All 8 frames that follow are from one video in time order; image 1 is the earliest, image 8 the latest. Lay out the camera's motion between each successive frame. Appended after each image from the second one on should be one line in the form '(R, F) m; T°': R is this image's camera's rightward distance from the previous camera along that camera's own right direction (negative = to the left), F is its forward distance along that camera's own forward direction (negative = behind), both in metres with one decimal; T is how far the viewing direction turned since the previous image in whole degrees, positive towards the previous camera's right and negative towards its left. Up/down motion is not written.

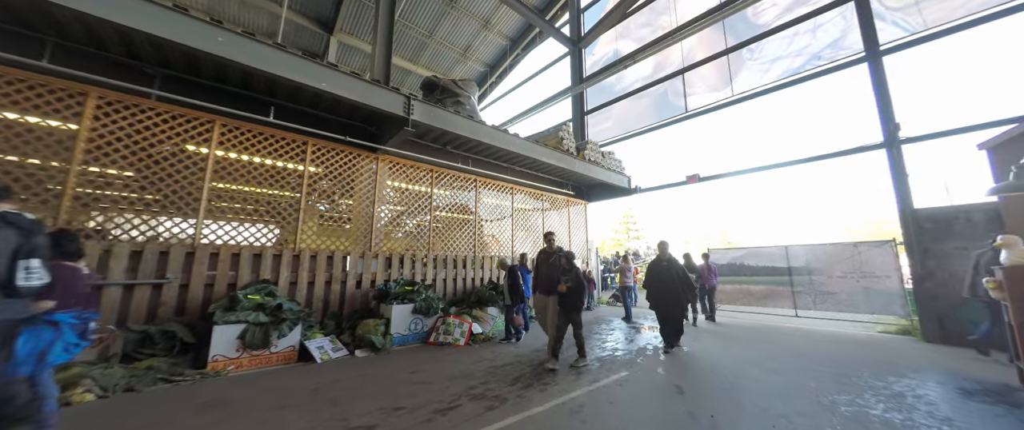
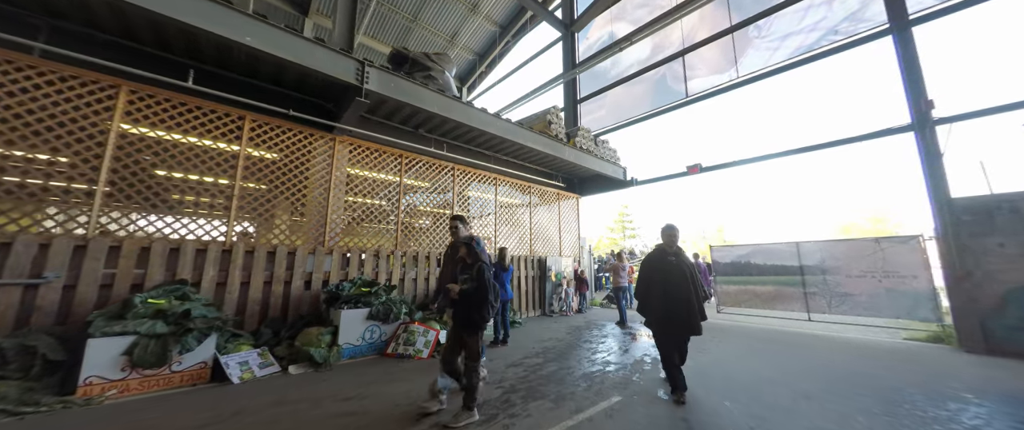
(+0.3, +0.7) m; +1°
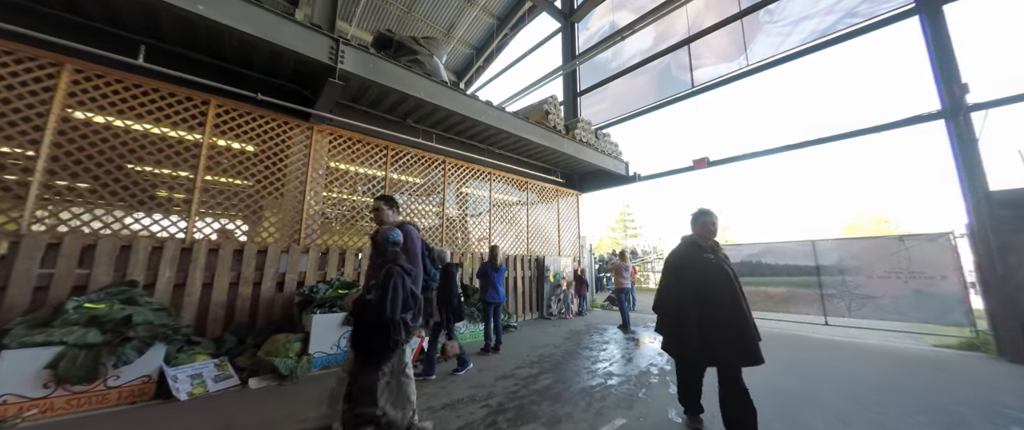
(+0.1, +0.4) m; 0°
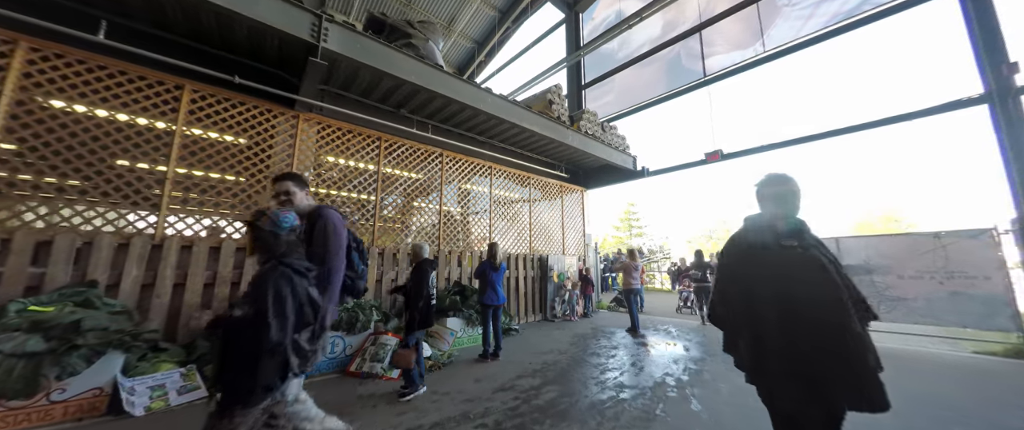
(0.0, +0.3) m; -1°
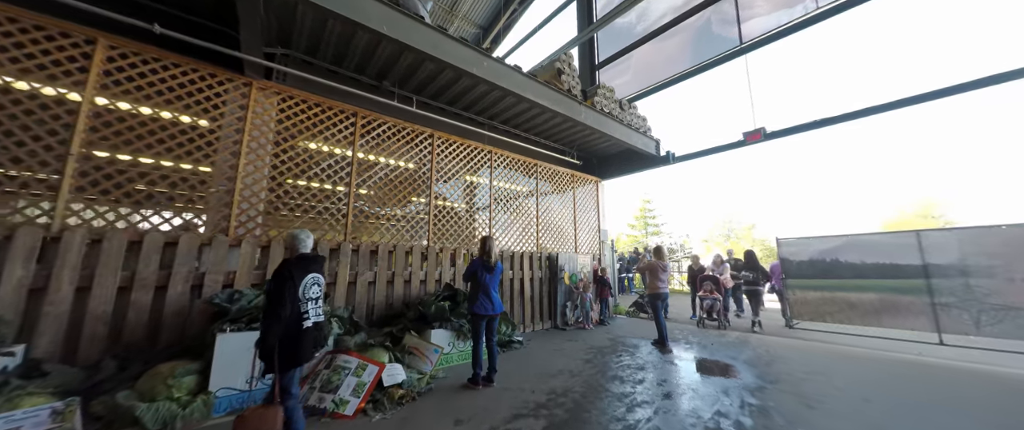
(+0.1, +0.8) m; -2°
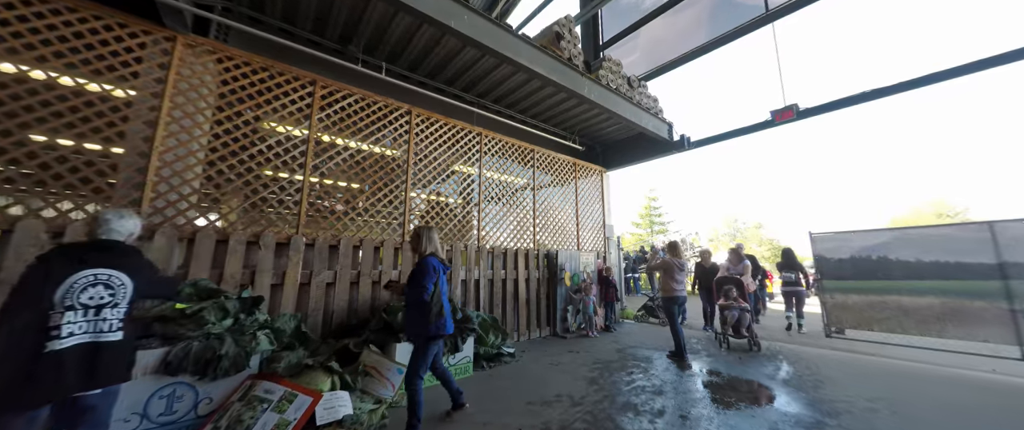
(+0.2, +0.6) m; -1°
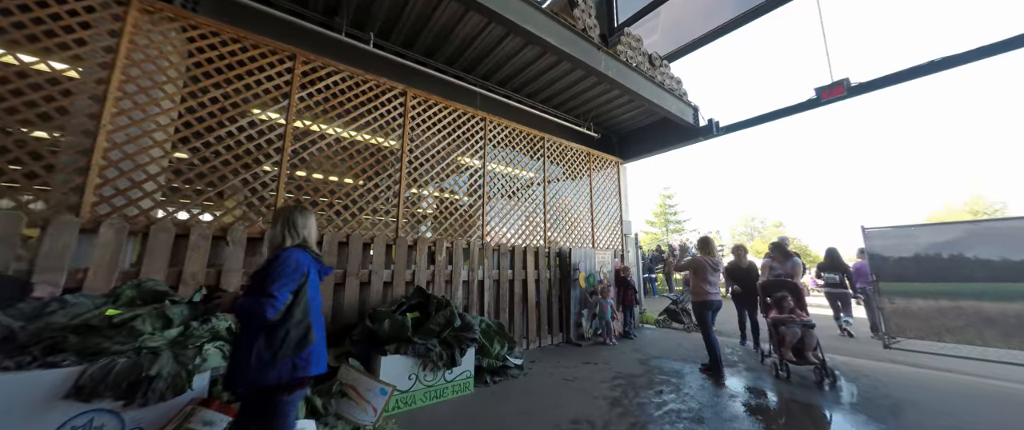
(0.0, +0.4) m; -2°
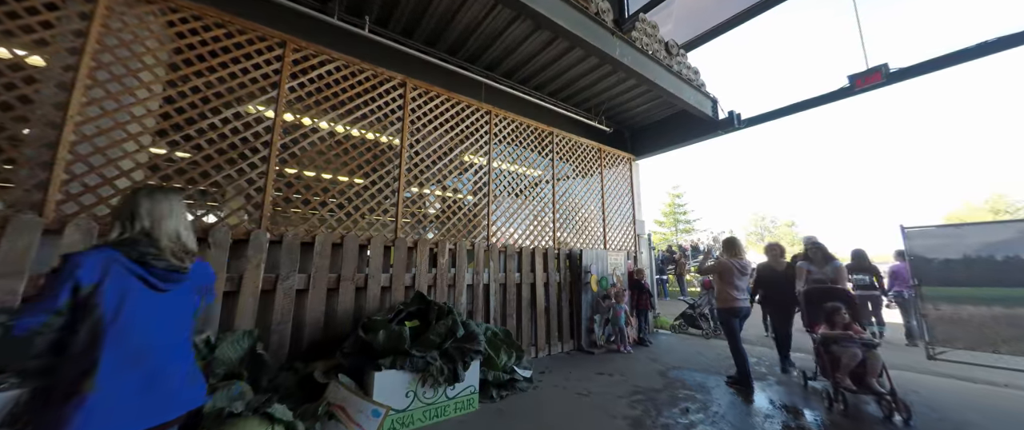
(0.0, +0.2) m; -1°
